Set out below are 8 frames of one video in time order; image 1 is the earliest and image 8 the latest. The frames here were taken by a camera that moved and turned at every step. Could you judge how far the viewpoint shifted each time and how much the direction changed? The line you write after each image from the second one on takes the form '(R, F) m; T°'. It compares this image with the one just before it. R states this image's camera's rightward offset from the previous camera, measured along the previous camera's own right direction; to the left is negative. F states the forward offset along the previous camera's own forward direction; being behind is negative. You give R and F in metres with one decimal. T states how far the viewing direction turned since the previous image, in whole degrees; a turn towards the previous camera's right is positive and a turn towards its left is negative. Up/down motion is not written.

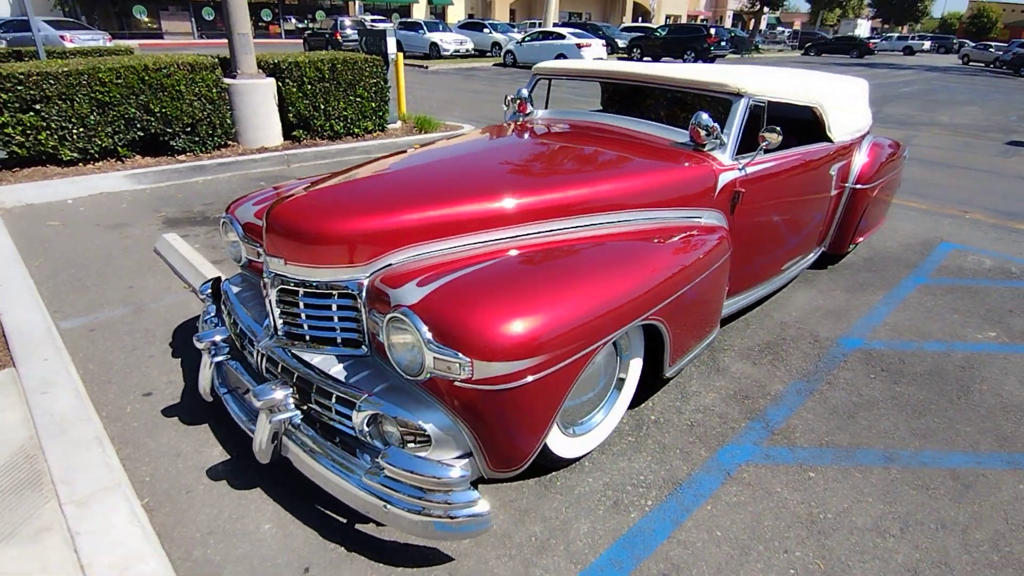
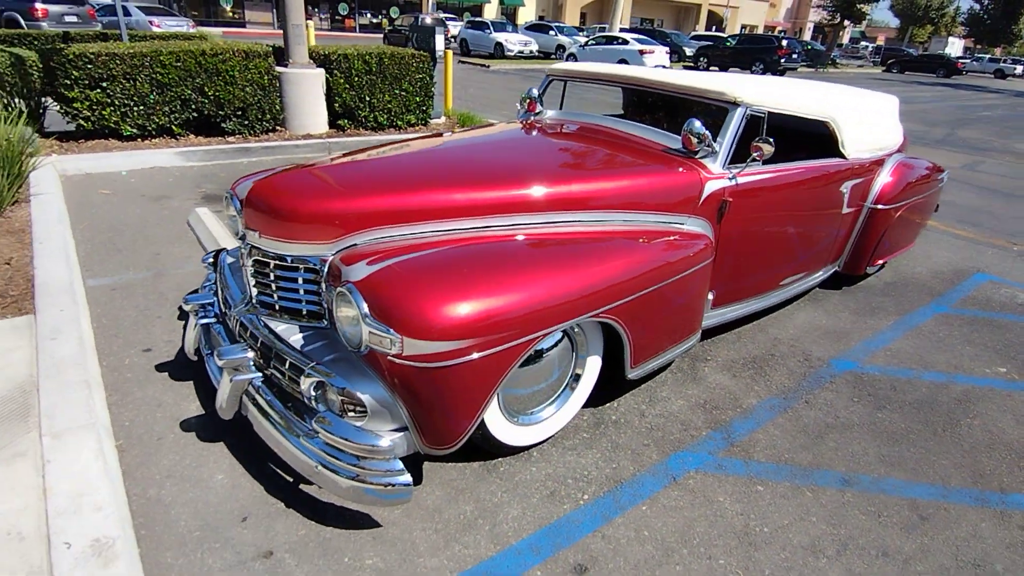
(+0.4, -0.1) m; -5°
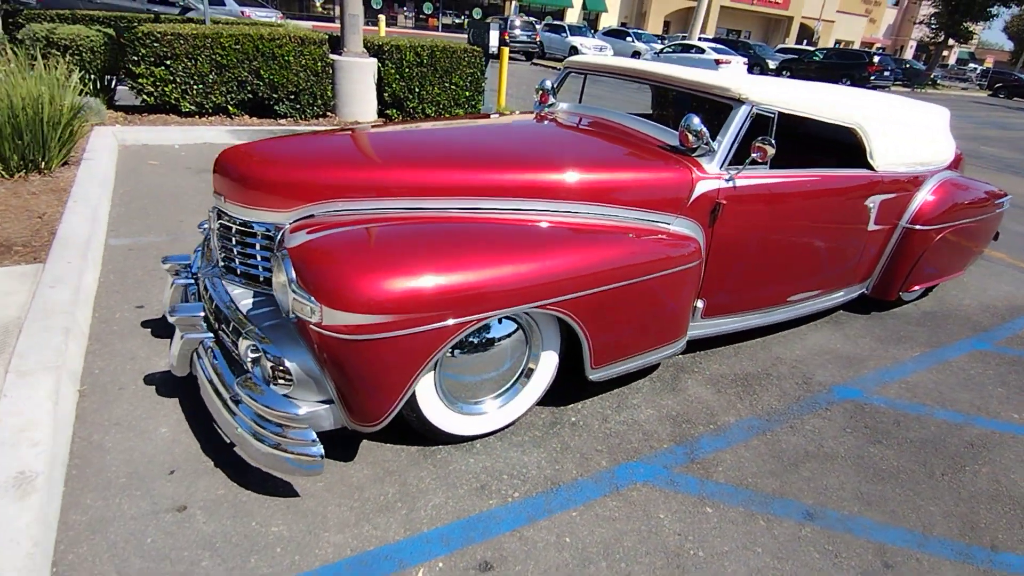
(+0.5, +0.1) m; -6°
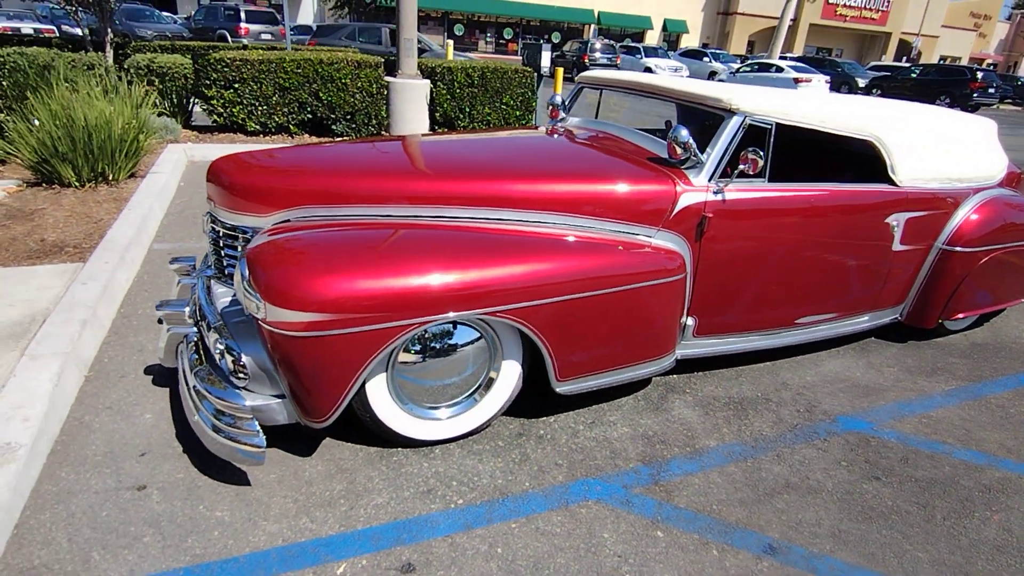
(+0.5, 0.0) m; -8°
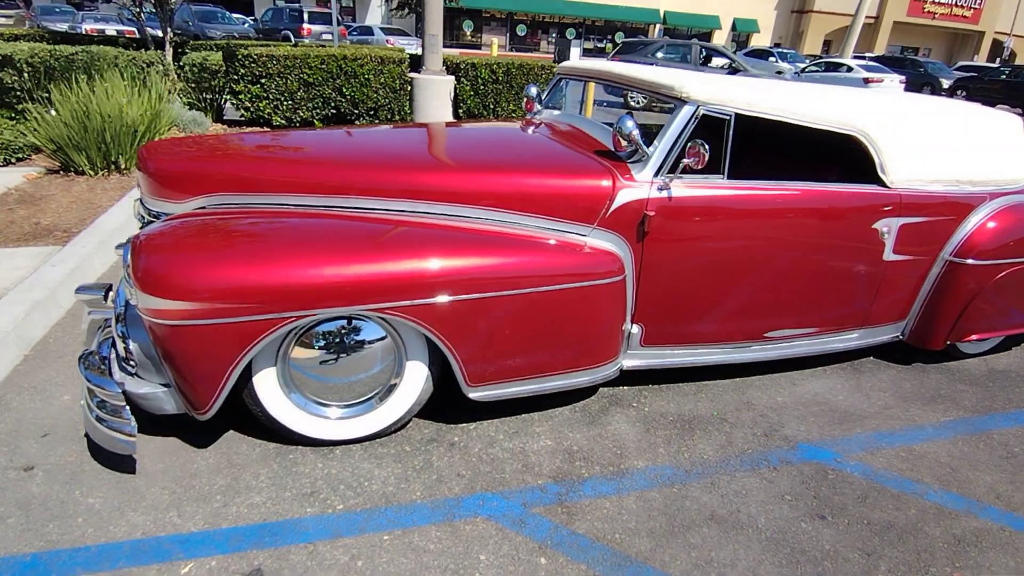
(+0.7, +0.2) m; -6°
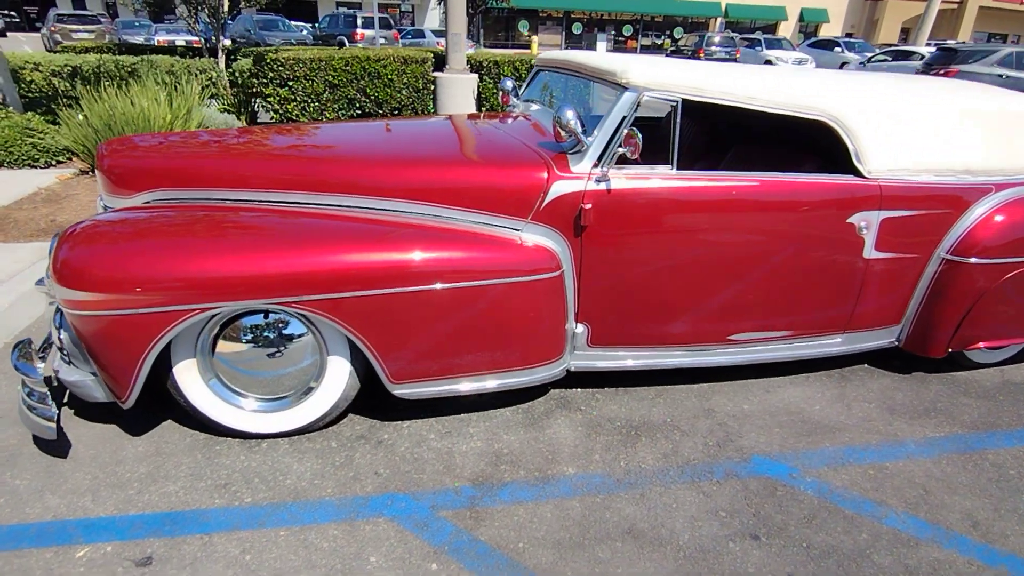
(+0.6, +0.1) m; -6°
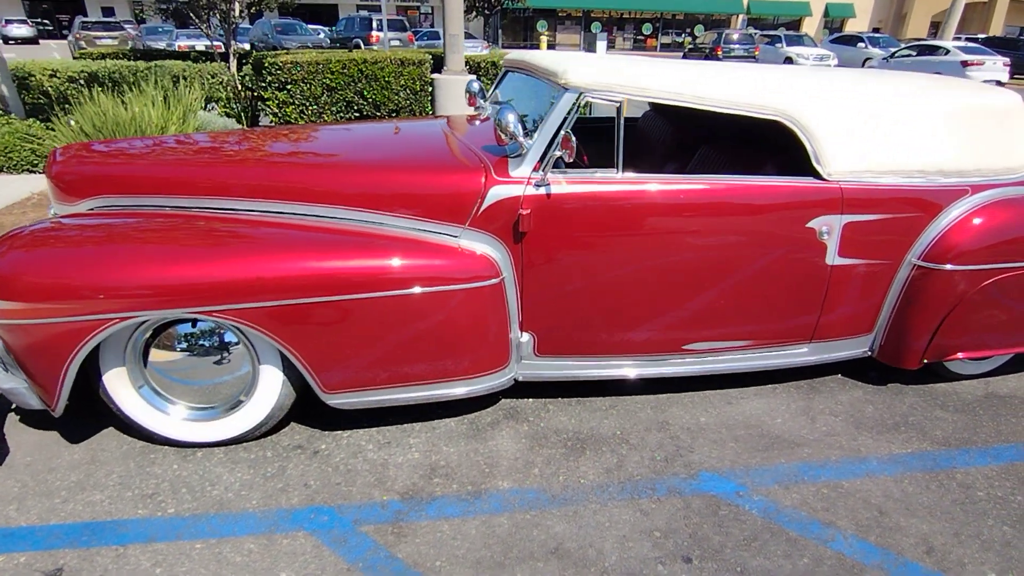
(+0.4, +0.1) m; -2°
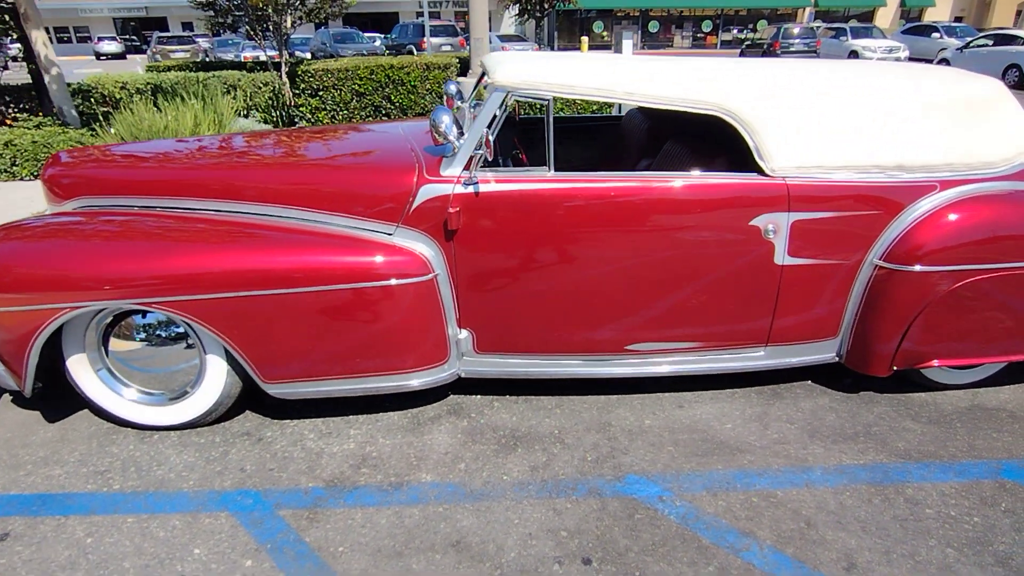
(+0.6, 0.0) m; -6°
